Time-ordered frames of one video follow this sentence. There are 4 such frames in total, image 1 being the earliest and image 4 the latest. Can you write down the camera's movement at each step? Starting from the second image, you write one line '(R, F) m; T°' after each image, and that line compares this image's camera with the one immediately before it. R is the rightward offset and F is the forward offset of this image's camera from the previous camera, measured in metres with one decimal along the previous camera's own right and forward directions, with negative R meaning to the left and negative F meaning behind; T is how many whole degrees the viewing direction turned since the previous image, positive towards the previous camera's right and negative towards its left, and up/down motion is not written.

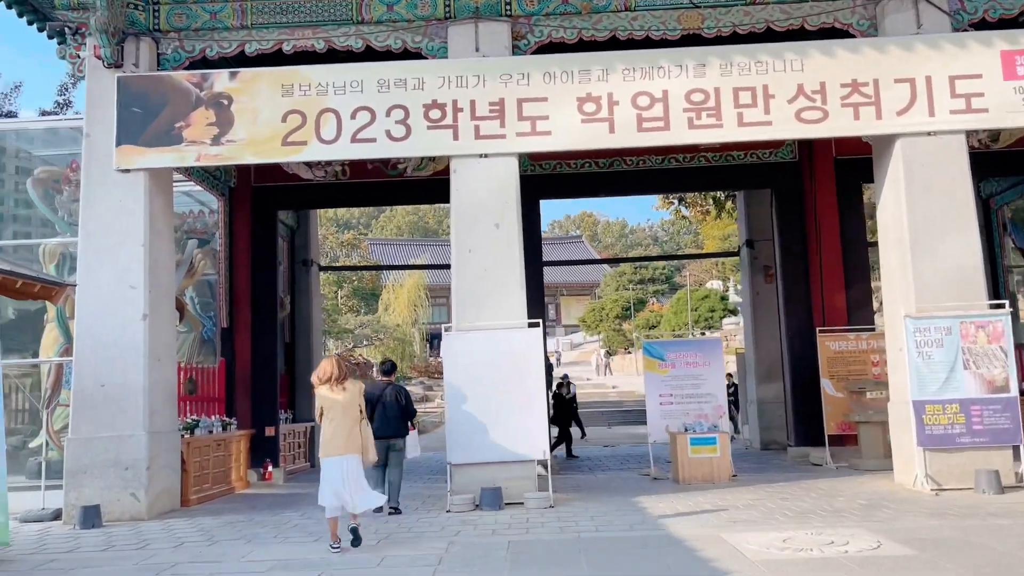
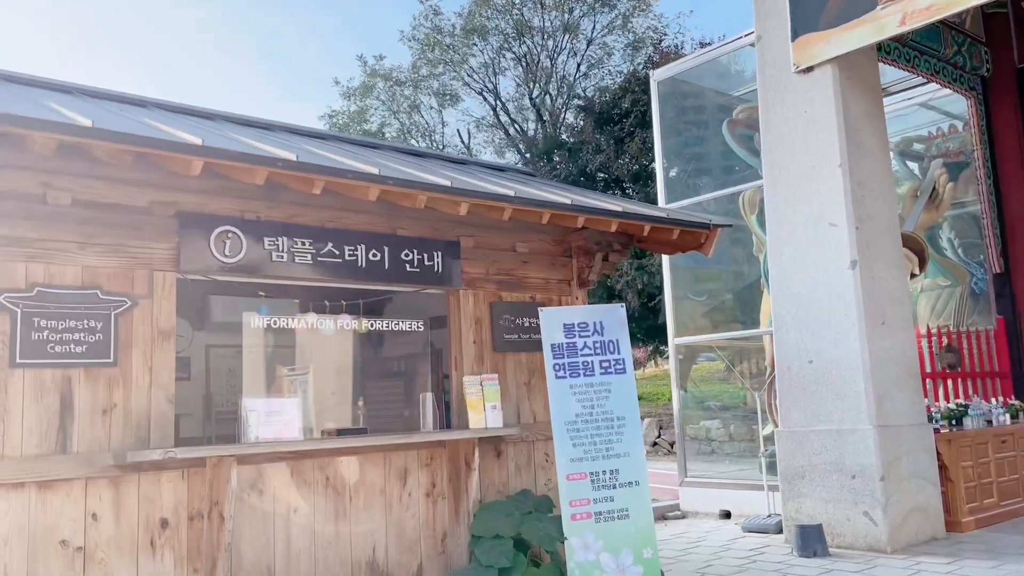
(-0.6, +2.6) m; -51°
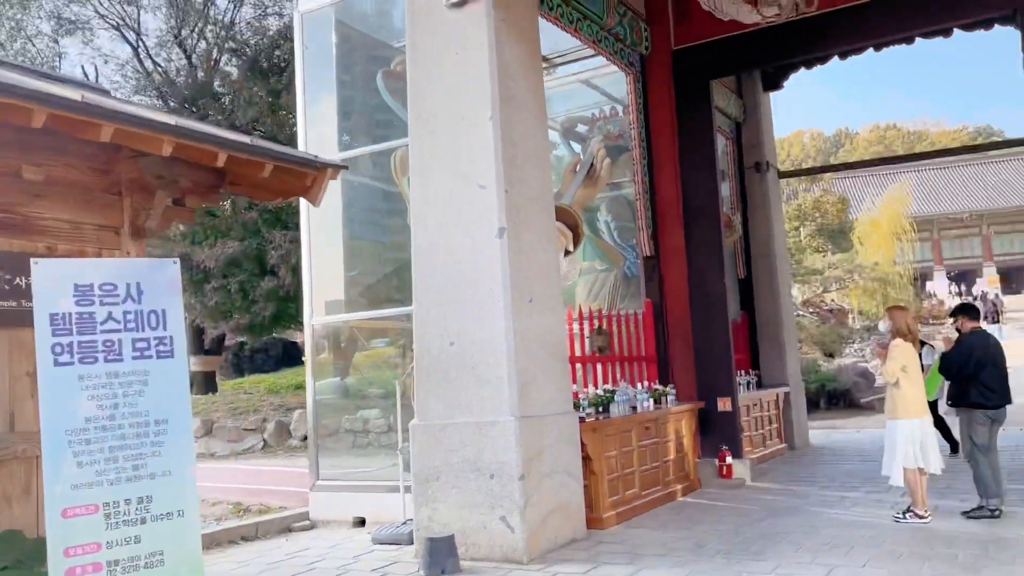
(+0.6, +1.0) m; +21°
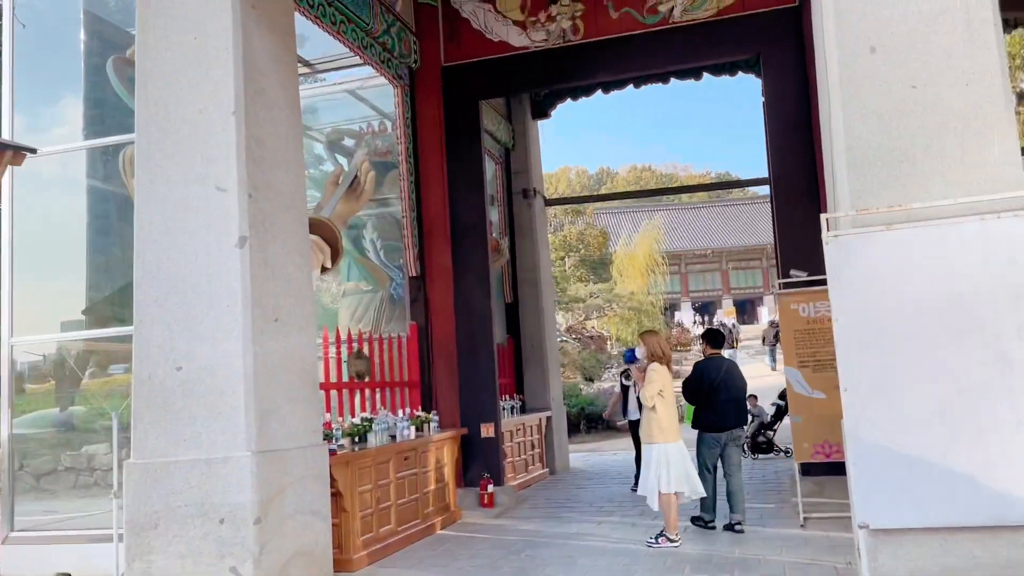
(+0.2, +0.4) m; +15°
